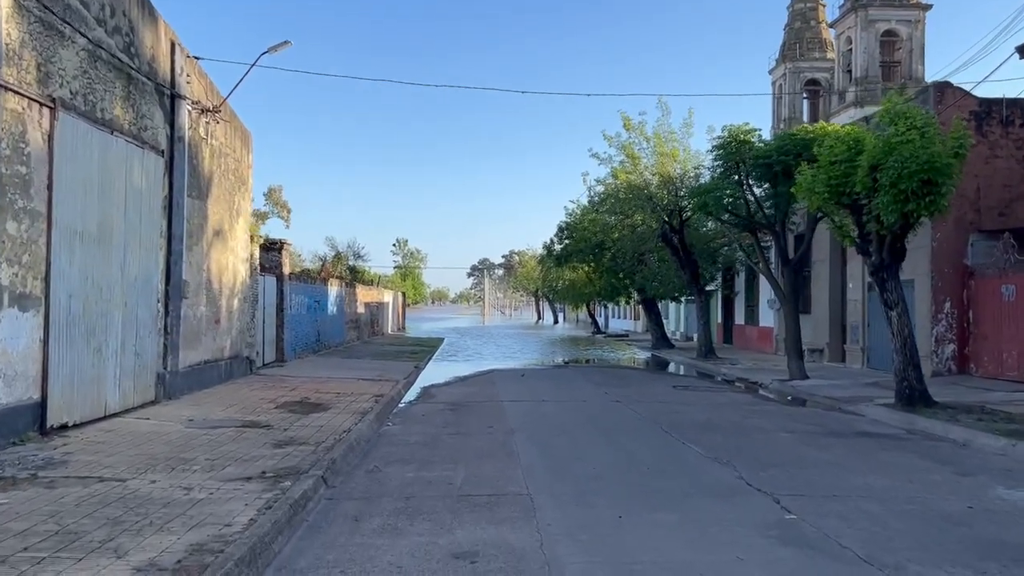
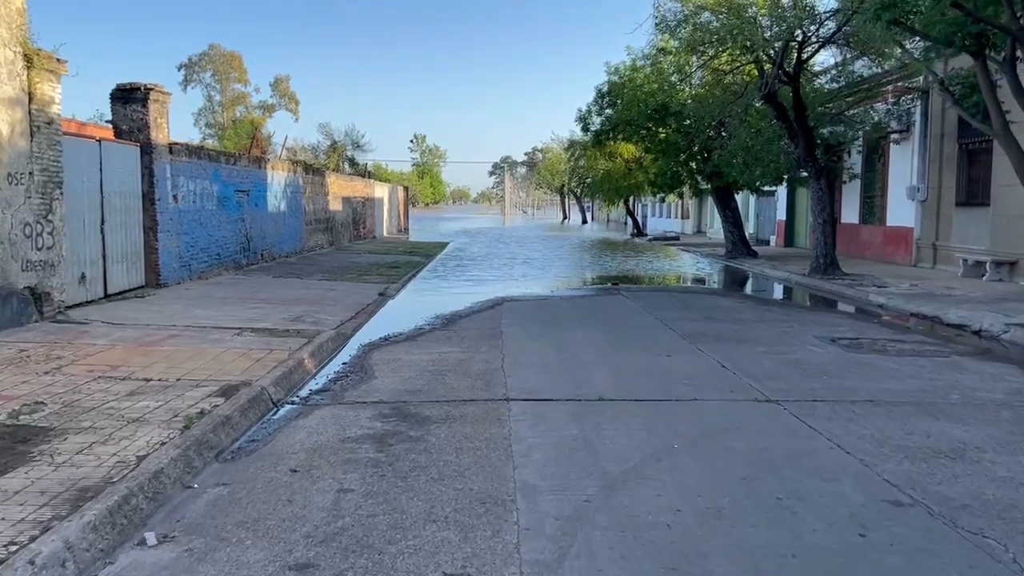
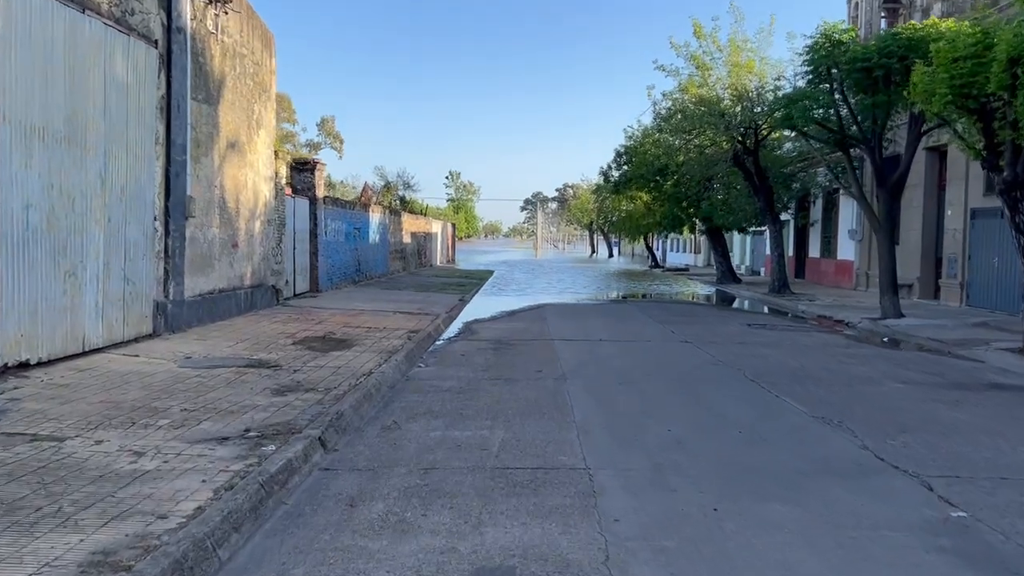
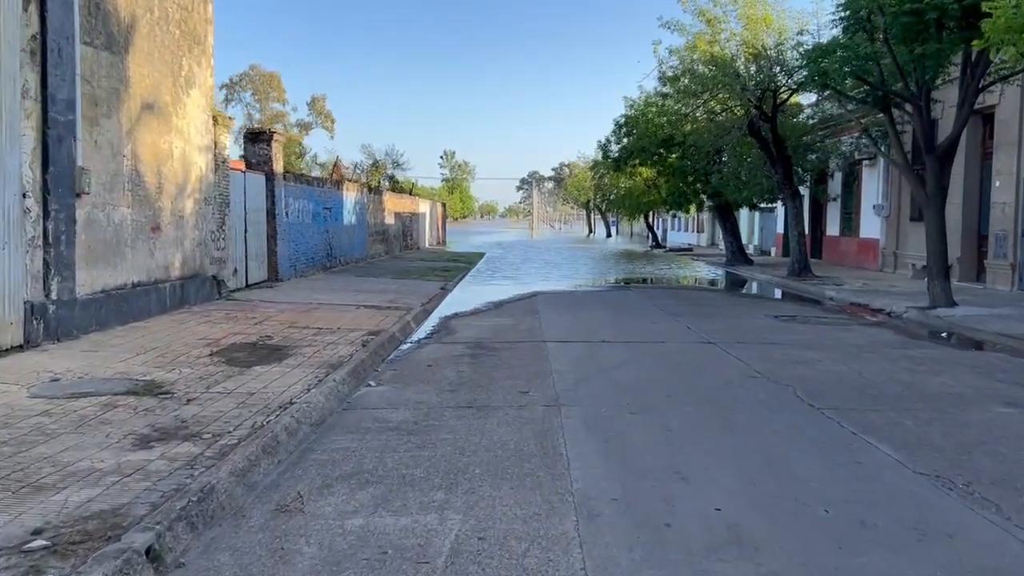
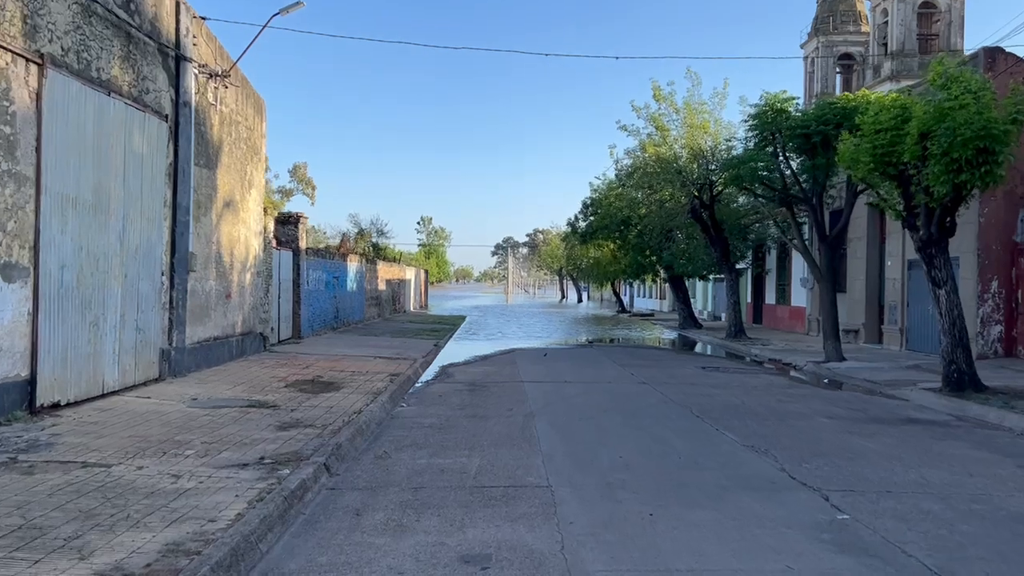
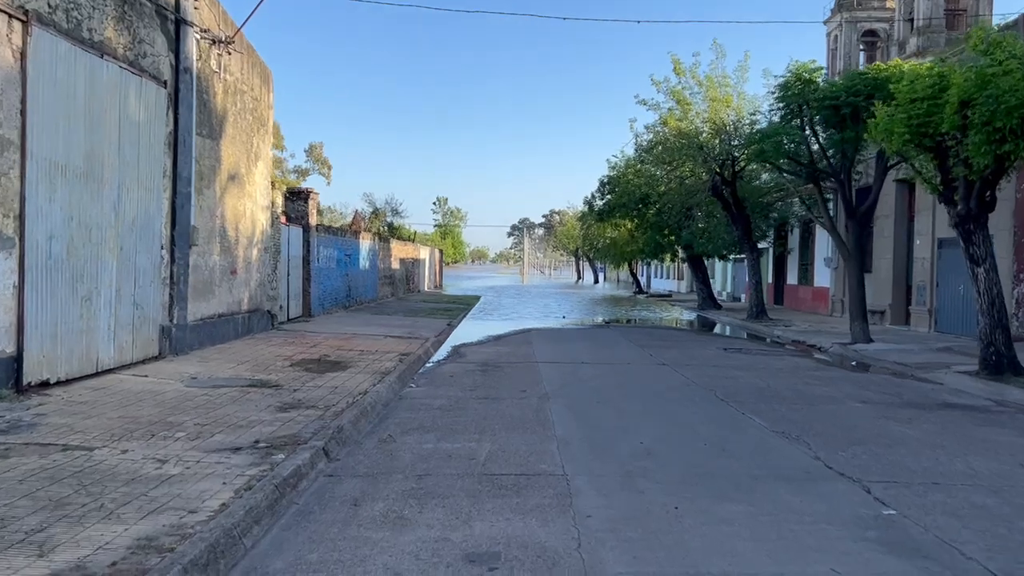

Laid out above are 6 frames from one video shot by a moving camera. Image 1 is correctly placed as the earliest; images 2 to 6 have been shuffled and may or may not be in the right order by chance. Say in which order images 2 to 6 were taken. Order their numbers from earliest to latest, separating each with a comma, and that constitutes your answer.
5, 6, 3, 4, 2
